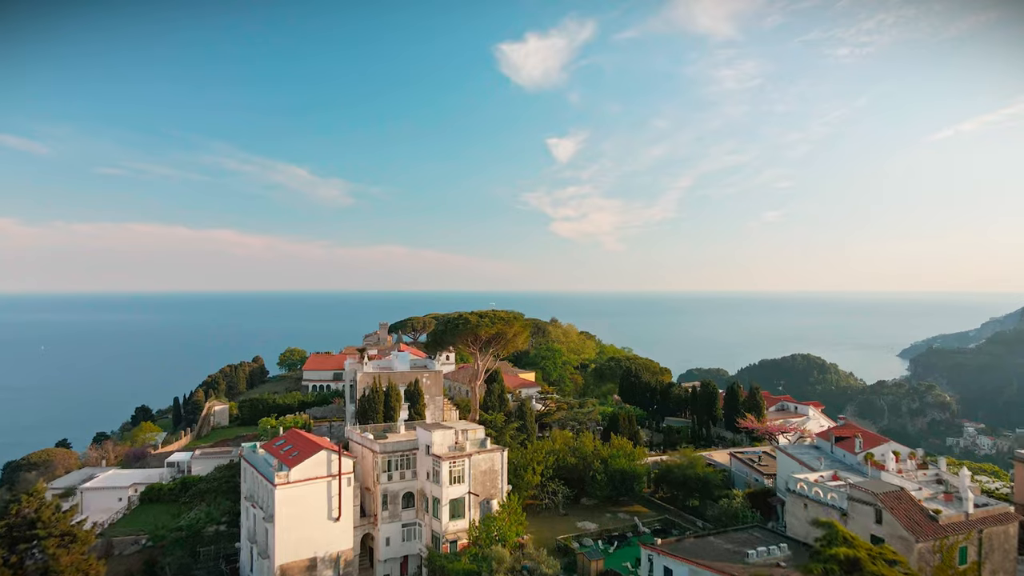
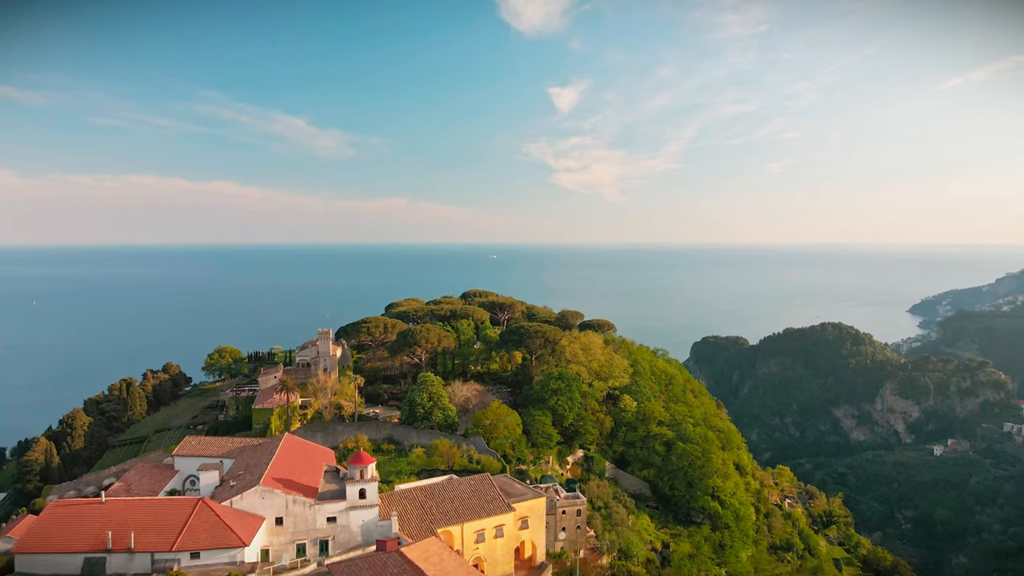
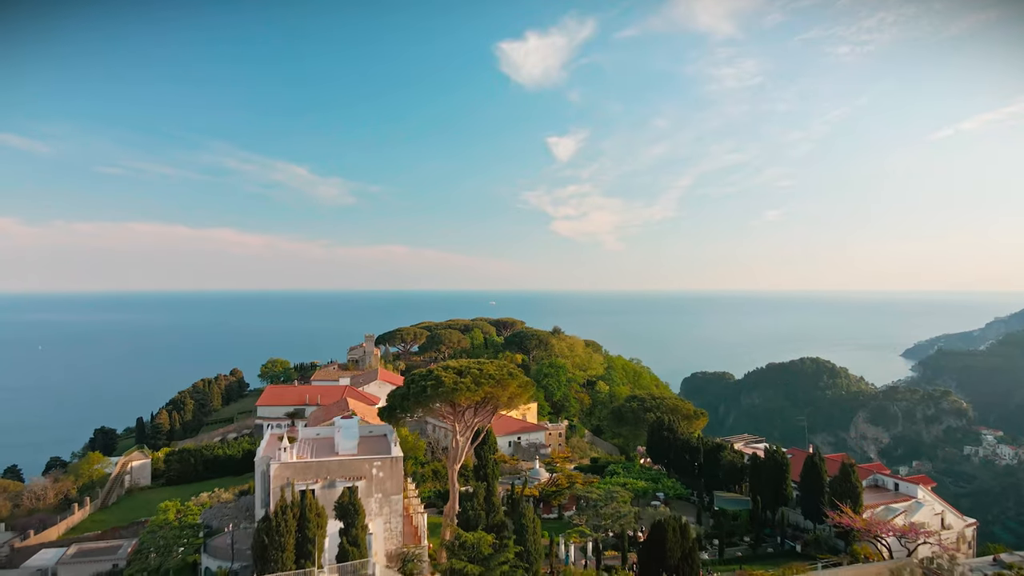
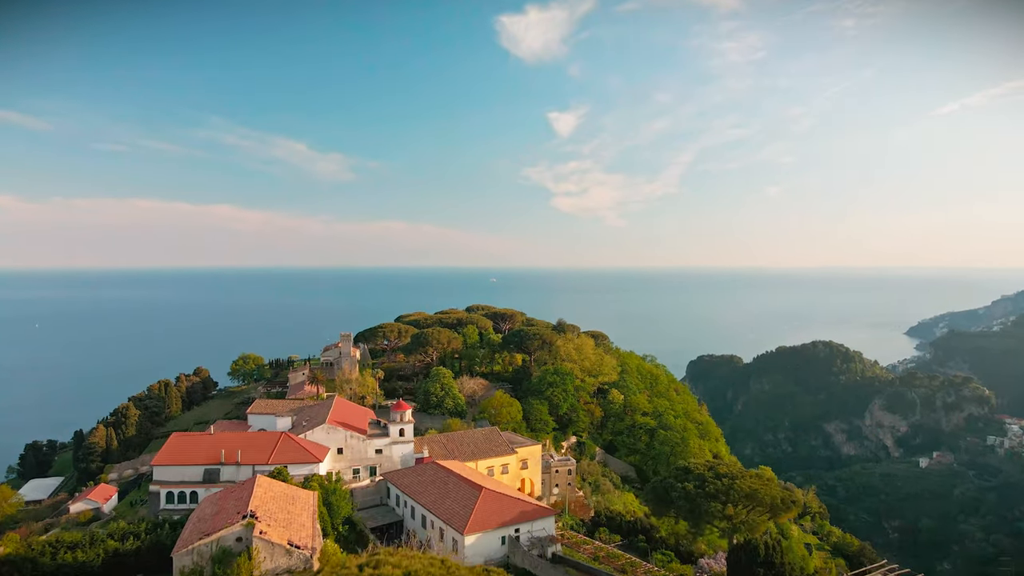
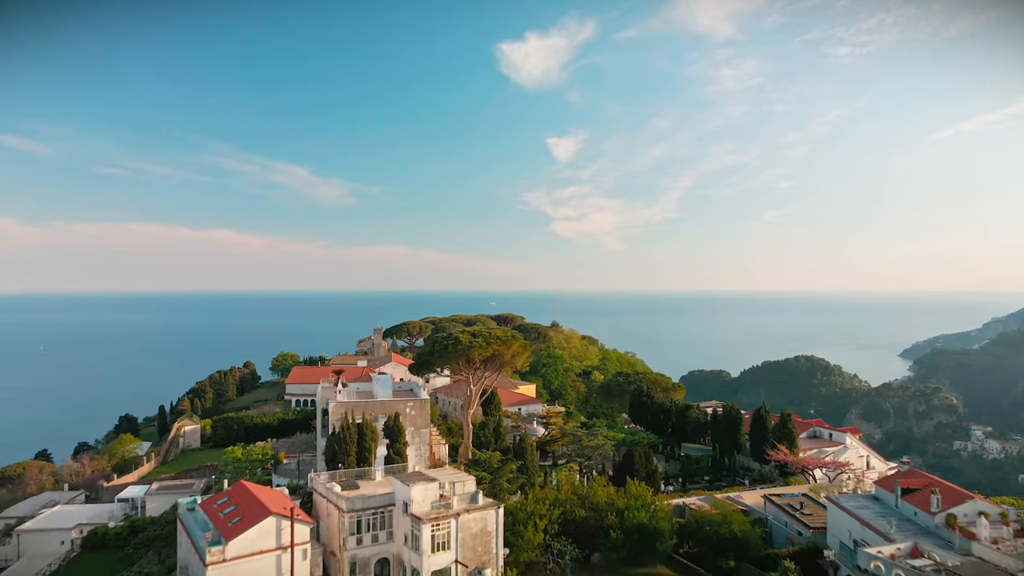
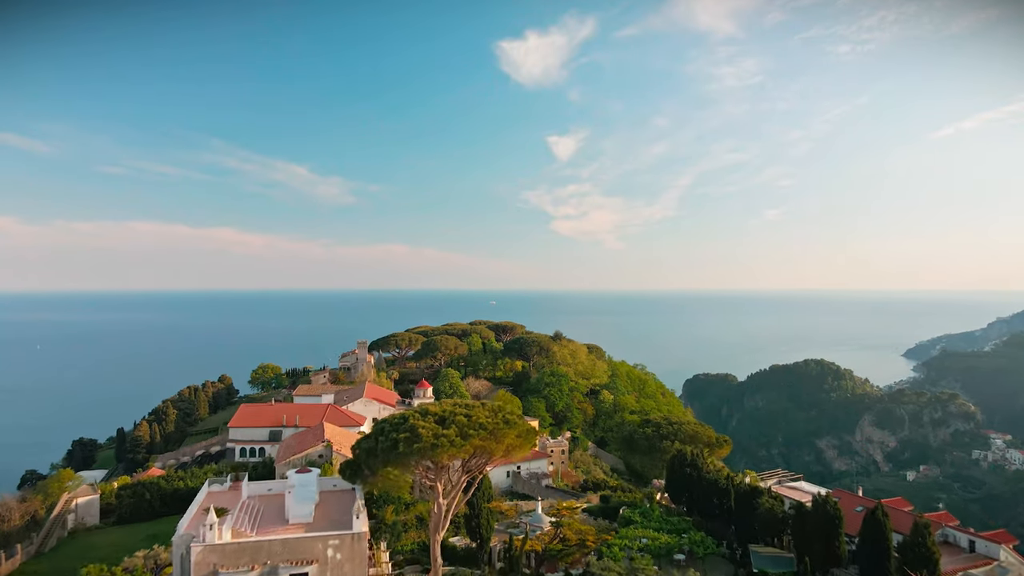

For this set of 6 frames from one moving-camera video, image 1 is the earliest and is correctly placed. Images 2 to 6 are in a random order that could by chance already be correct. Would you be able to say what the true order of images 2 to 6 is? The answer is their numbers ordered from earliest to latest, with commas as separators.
5, 3, 6, 4, 2
